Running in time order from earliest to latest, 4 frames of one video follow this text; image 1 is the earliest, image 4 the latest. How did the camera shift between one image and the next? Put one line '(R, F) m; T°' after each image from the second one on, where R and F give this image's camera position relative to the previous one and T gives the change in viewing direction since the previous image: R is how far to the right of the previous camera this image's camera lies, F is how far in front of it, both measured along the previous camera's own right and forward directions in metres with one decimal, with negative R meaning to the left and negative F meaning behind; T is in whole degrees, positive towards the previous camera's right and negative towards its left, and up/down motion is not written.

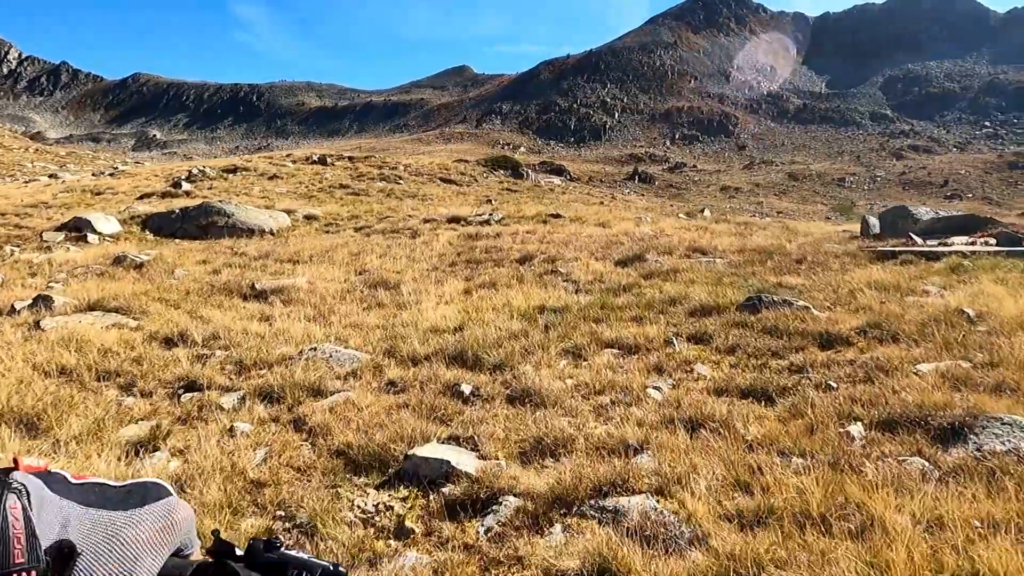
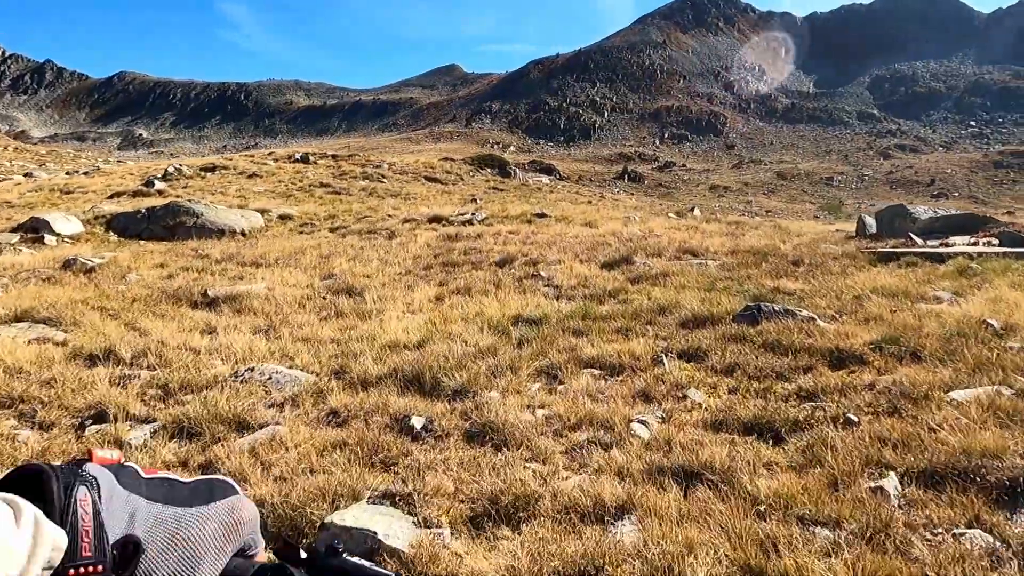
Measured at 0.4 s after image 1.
(+0.2, +0.8) m; +1°
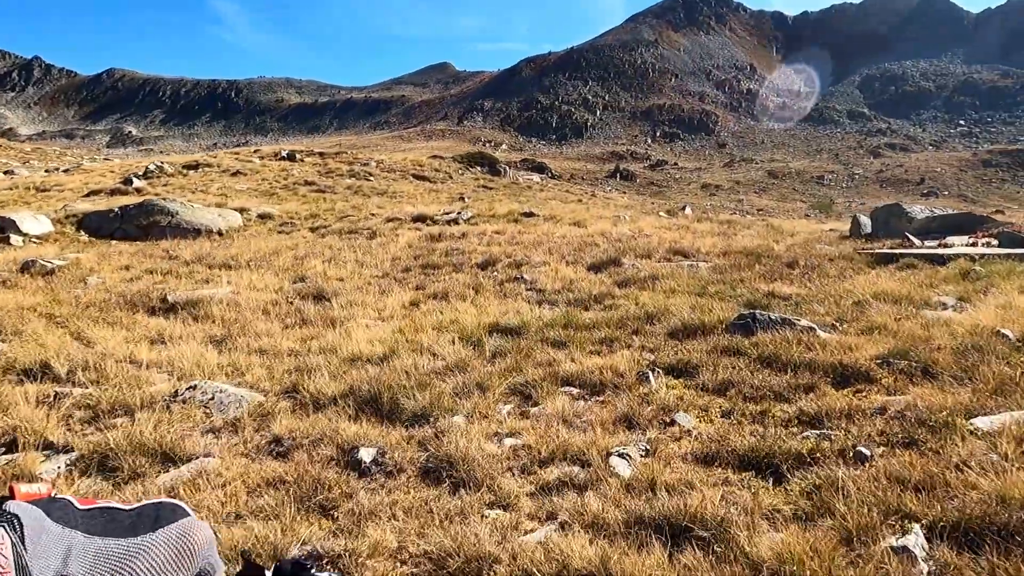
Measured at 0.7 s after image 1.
(+0.2, +0.5) m; +1°
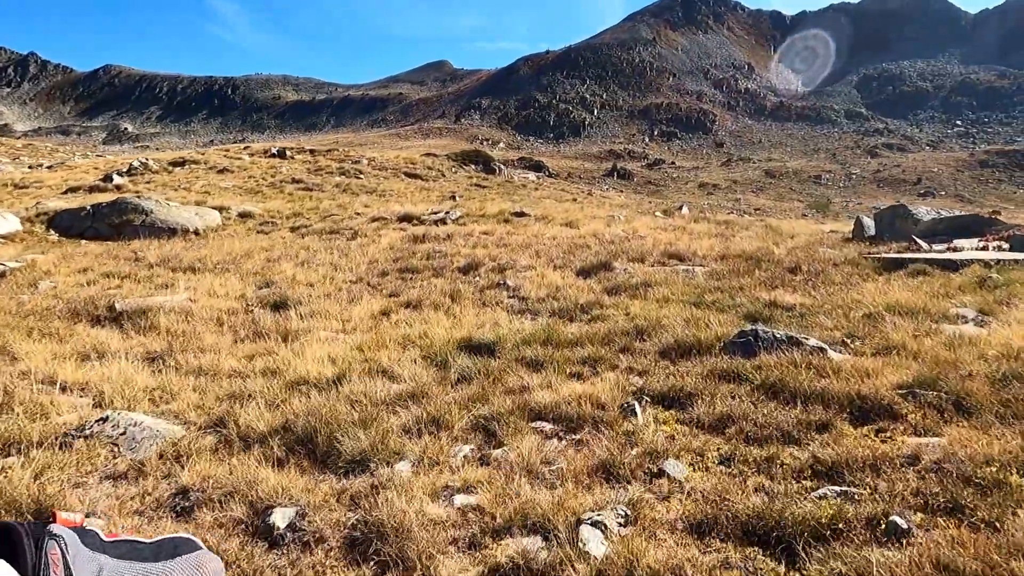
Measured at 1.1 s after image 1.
(+0.2, +0.7) m; 0°
